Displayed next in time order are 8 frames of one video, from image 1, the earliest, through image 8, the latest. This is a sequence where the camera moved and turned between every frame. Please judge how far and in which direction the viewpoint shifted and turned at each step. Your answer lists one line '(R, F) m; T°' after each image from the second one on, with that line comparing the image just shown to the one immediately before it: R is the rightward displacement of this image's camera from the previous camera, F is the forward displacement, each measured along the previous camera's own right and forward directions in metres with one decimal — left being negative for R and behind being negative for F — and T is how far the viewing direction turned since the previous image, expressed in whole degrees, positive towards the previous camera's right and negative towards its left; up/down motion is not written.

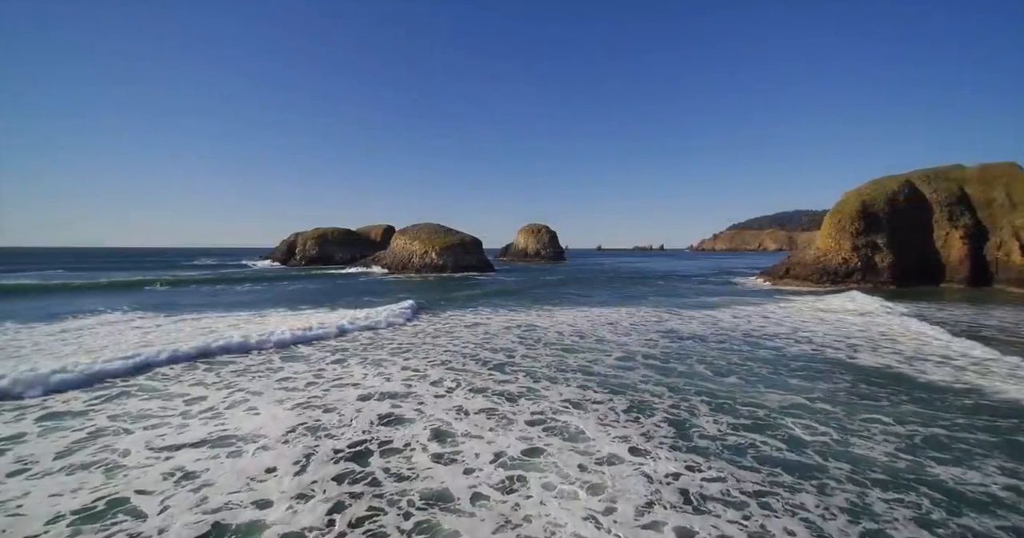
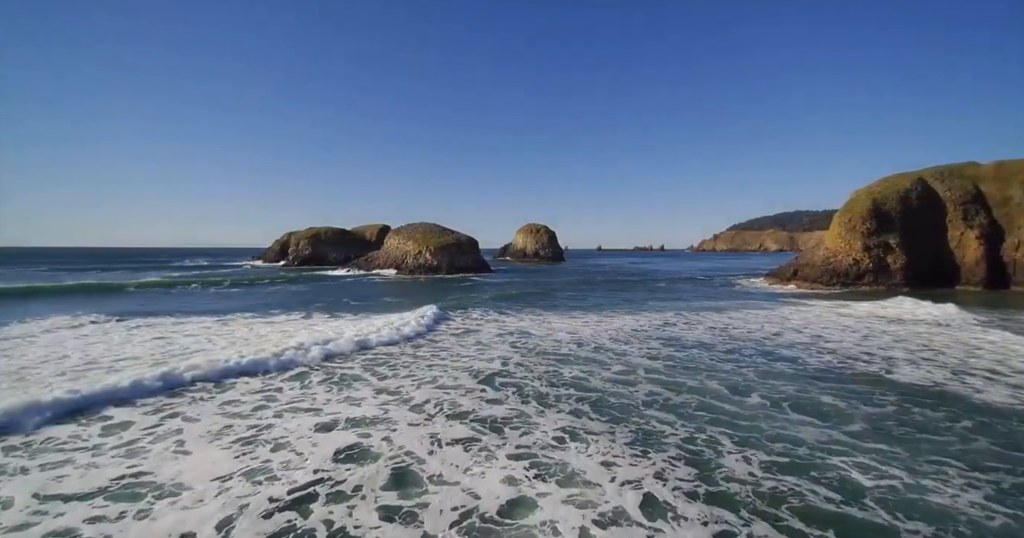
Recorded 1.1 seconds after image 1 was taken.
(+0.2, +1.5) m; 0°
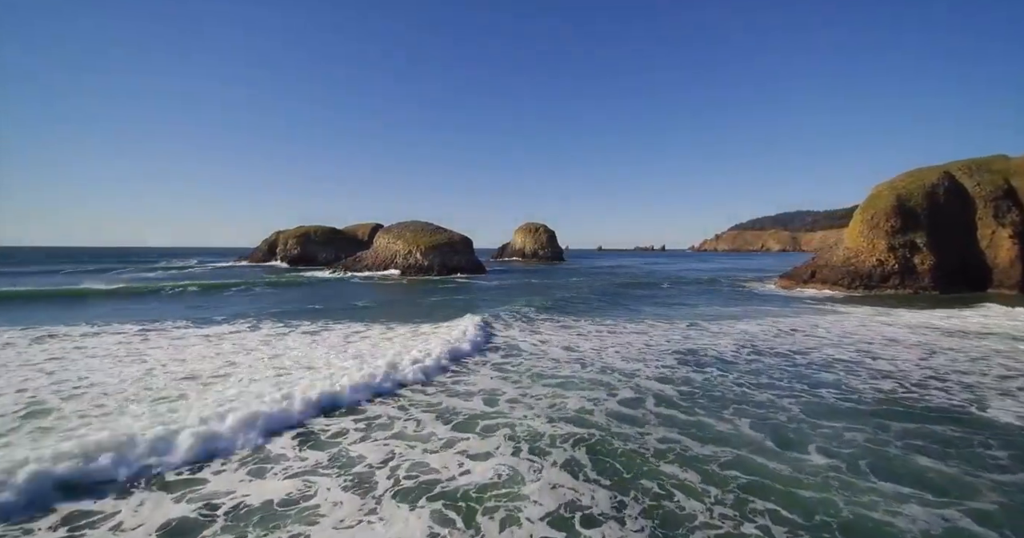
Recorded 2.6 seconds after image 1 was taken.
(+0.4, +2.6) m; 0°
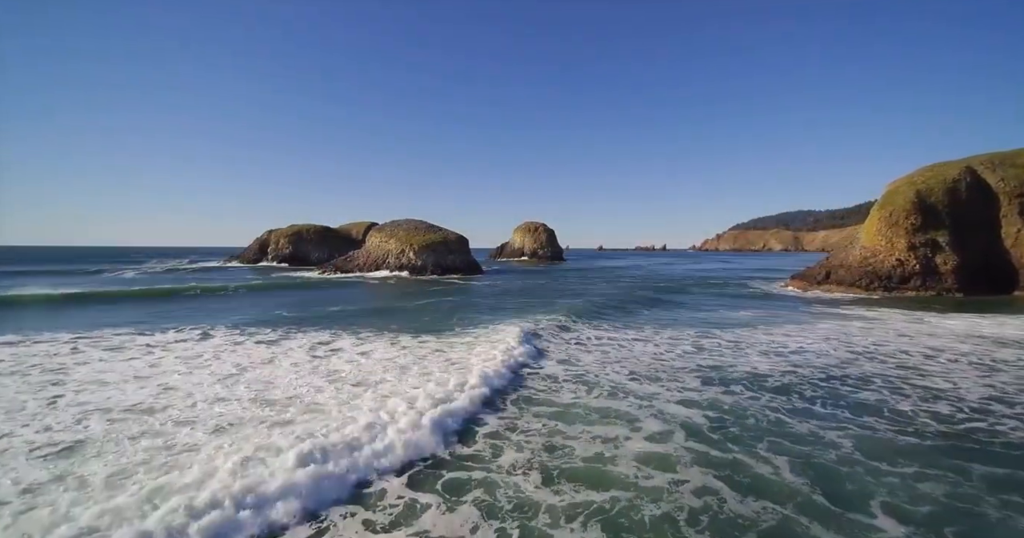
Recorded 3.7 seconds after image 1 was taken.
(+0.2, +1.8) m; 0°
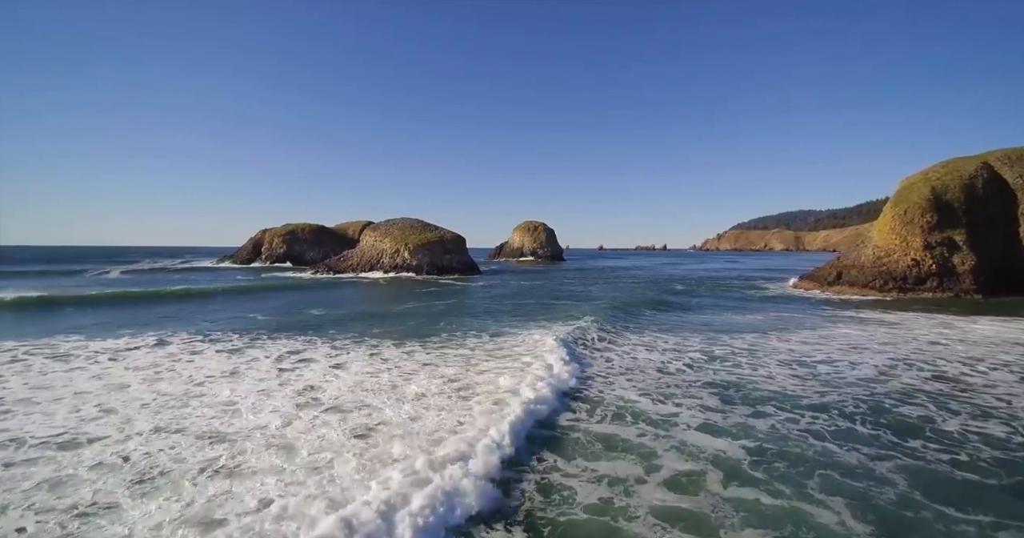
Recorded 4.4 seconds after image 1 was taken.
(+0.1, +1.2) m; 0°
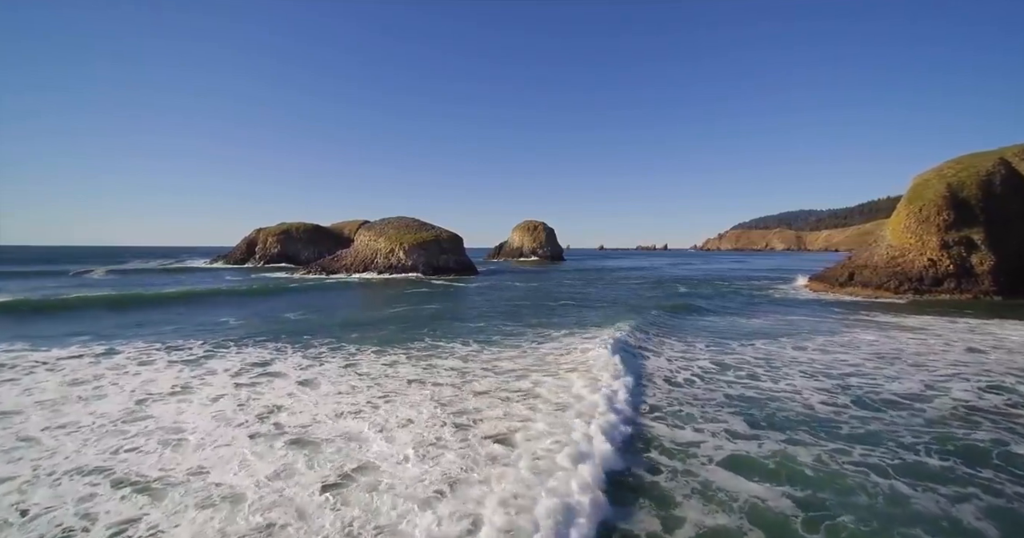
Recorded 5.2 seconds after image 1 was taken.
(+0.1, +1.2) m; 0°
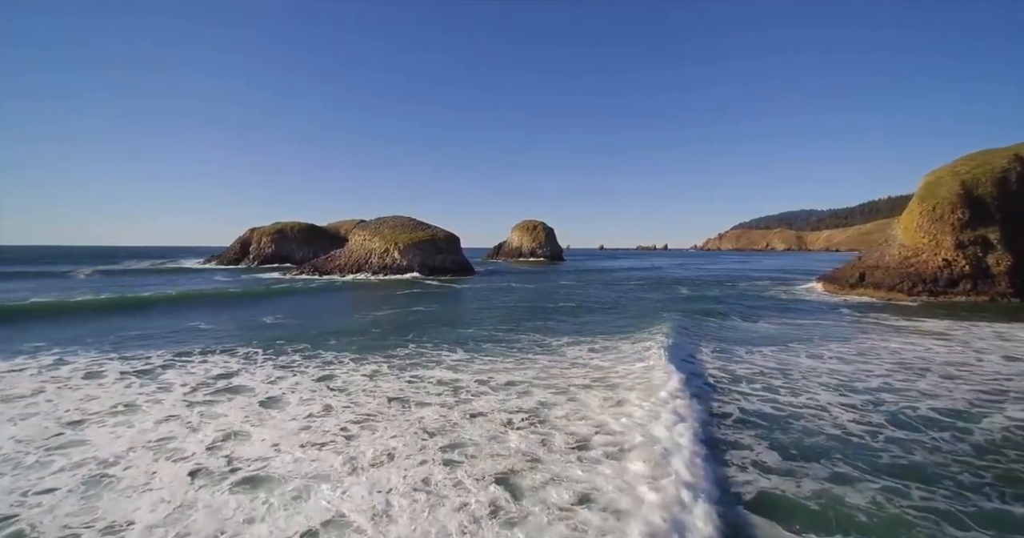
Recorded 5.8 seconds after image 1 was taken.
(+0.1, +1.0) m; 0°
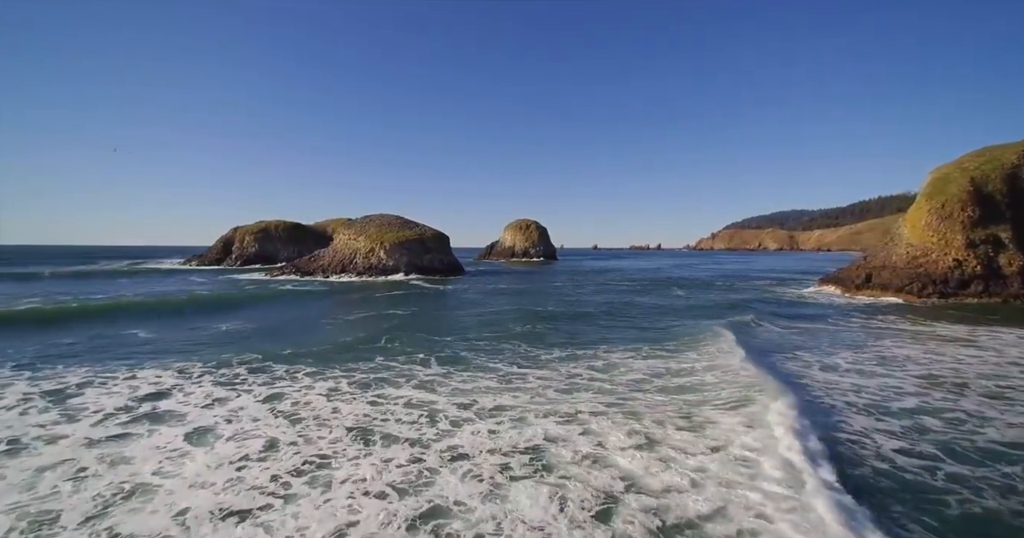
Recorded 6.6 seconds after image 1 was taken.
(+0.1, +1.4) m; +1°
